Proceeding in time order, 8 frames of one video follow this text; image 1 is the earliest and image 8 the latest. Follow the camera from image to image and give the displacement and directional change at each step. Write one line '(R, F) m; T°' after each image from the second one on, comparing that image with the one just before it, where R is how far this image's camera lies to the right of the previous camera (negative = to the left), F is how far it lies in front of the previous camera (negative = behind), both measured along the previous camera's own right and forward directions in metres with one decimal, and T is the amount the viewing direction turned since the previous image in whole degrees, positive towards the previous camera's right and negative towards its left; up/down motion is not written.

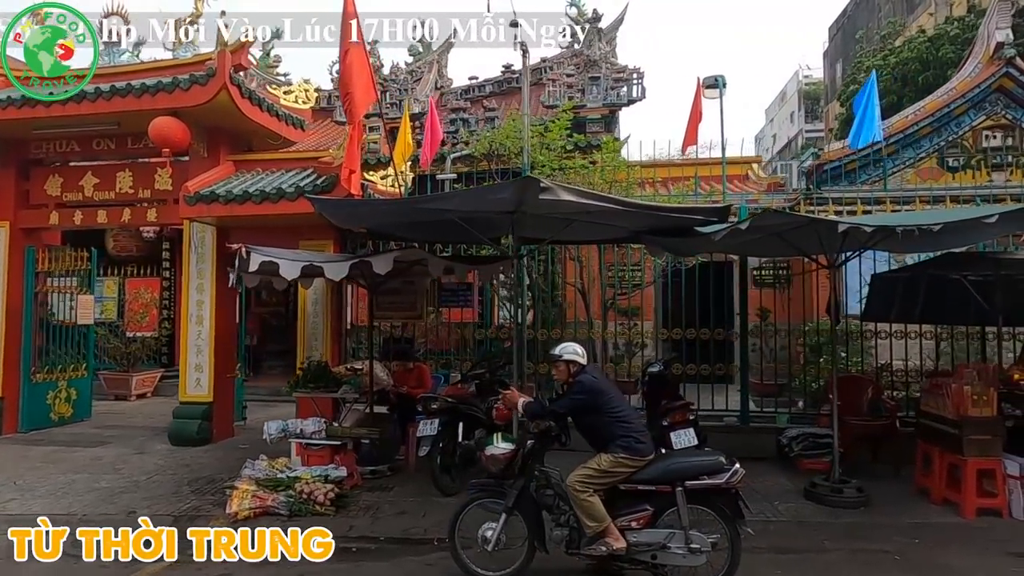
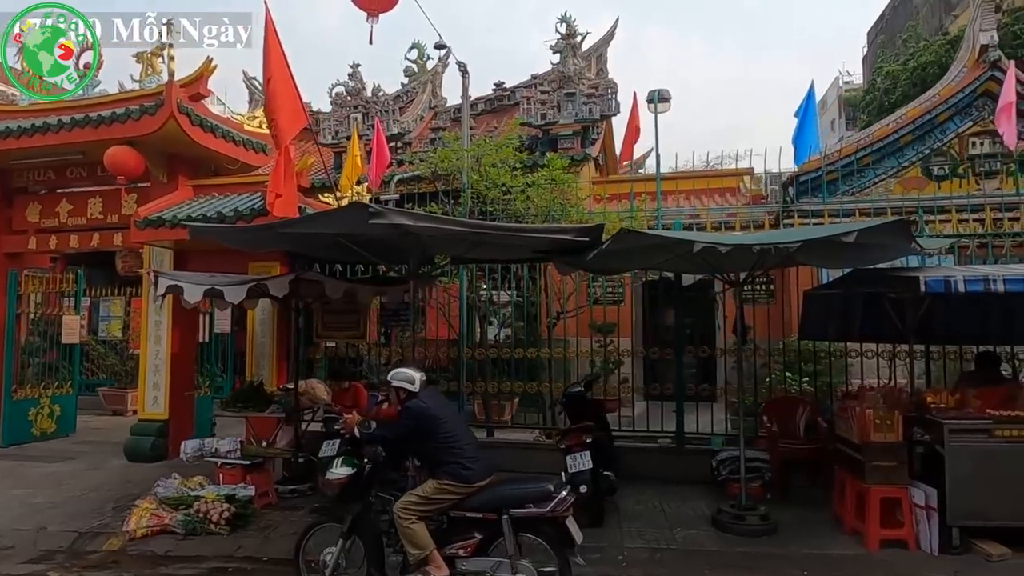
(+1.2, +0.1) m; -4°
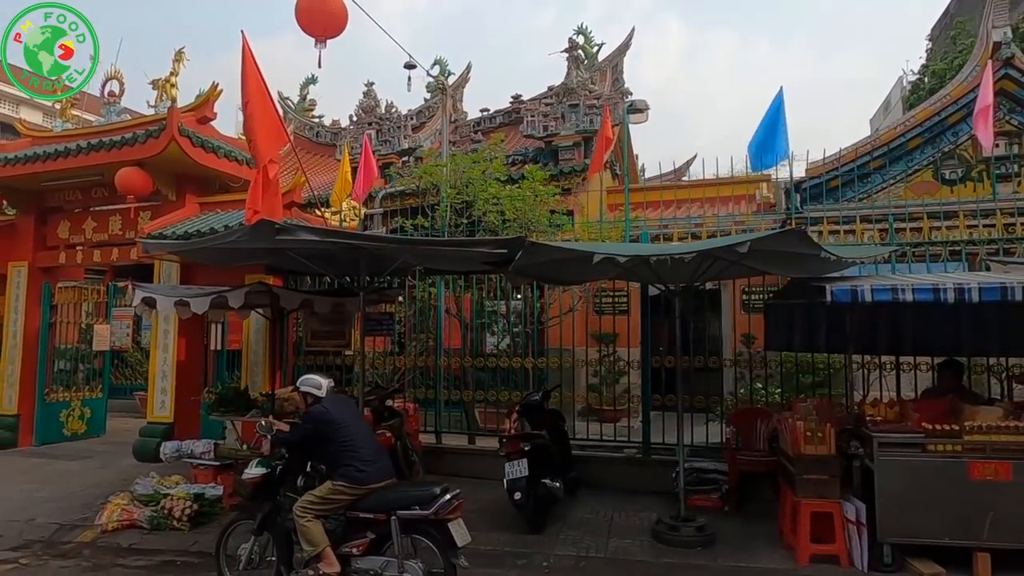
(+1.0, -0.1) m; -5°
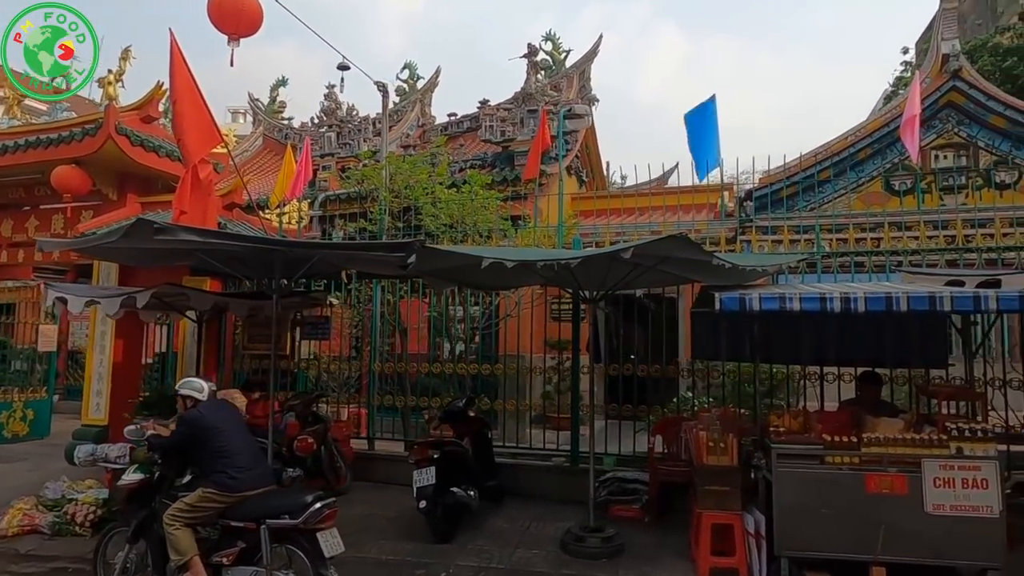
(+0.7, +0.1) m; +1°
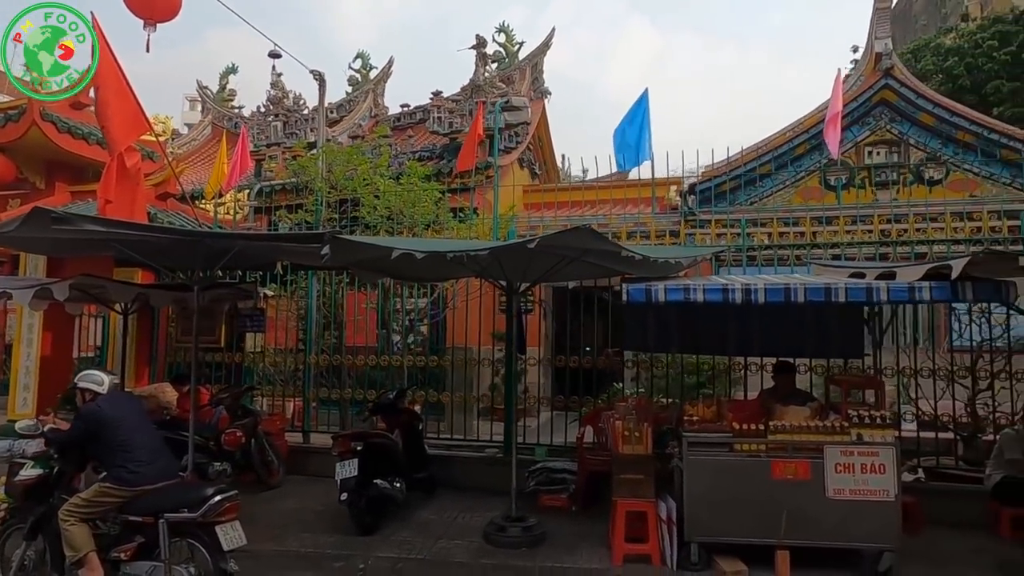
(+0.4, 0.0) m; +3°
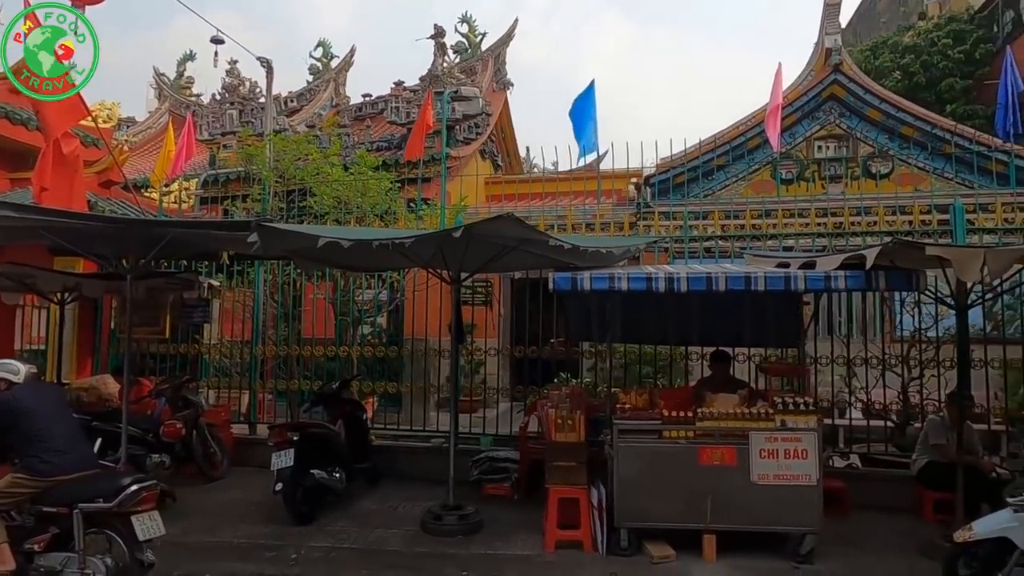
(+0.3, 0.0) m; +2°
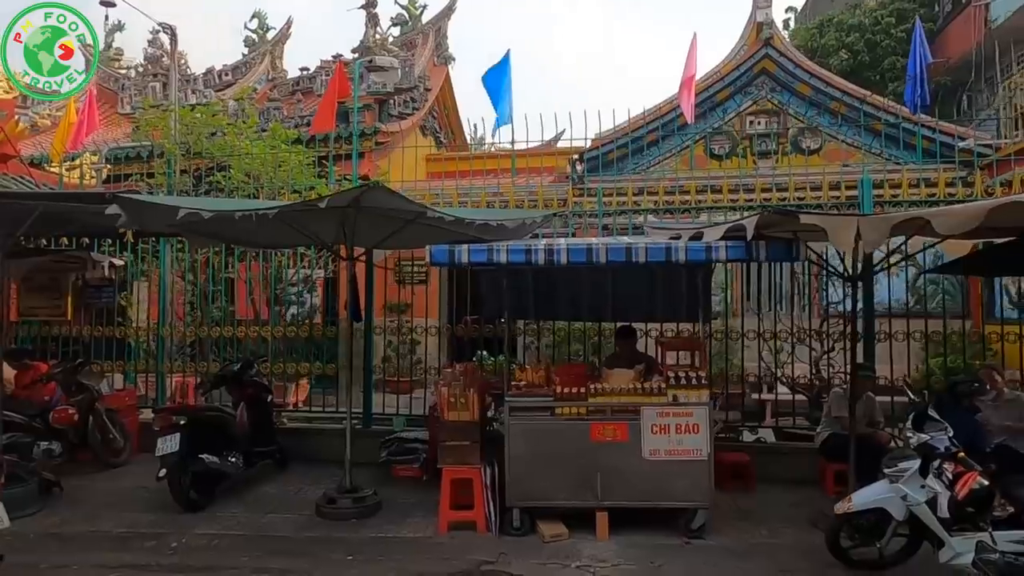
(+0.5, +0.2) m; +3°
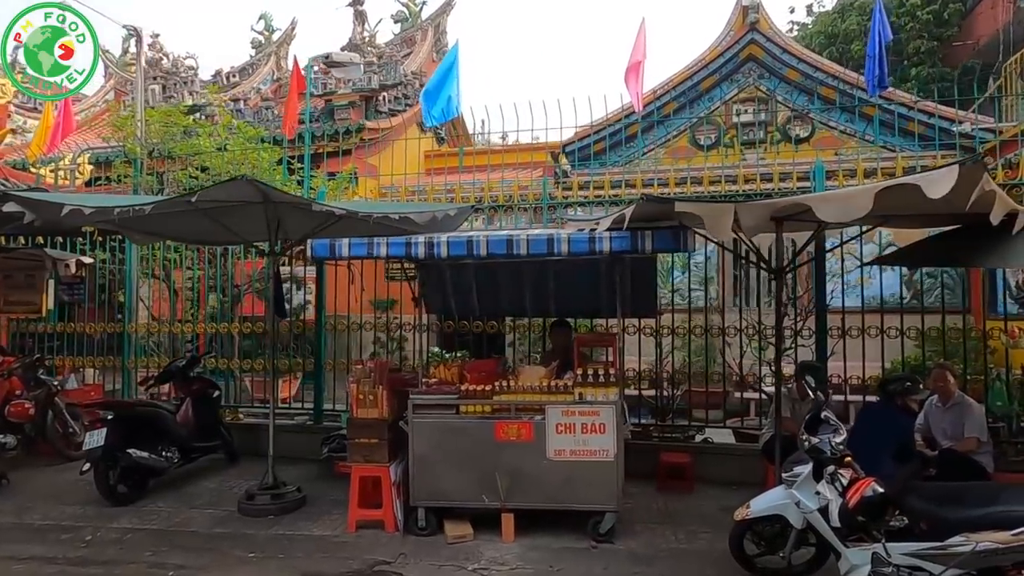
(+0.9, +0.2) m; -4°
